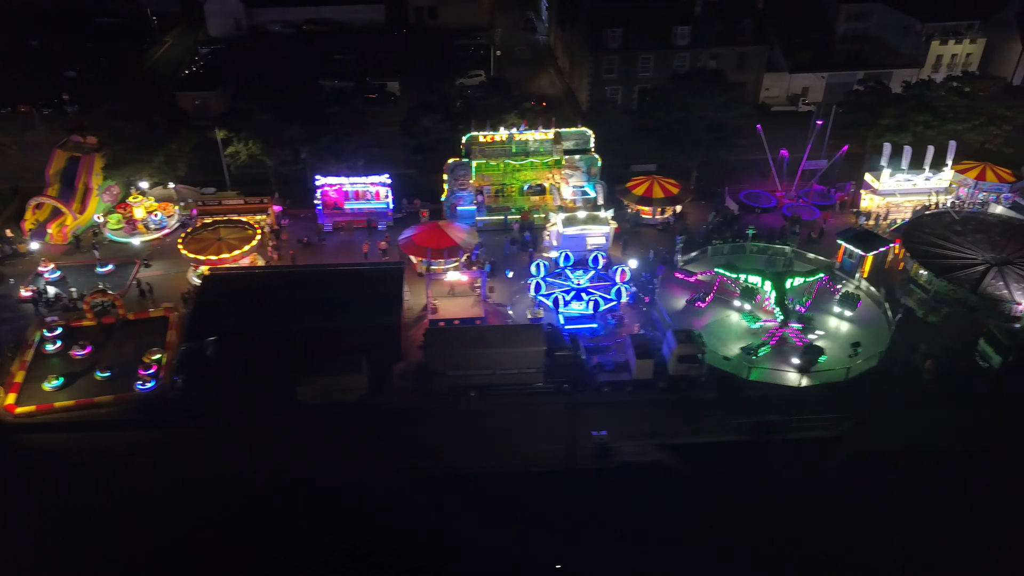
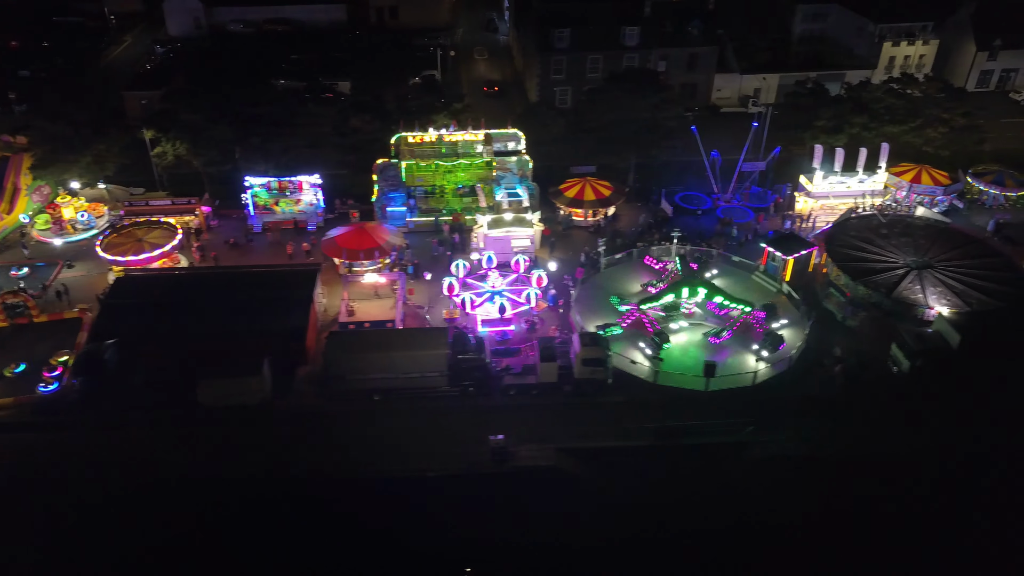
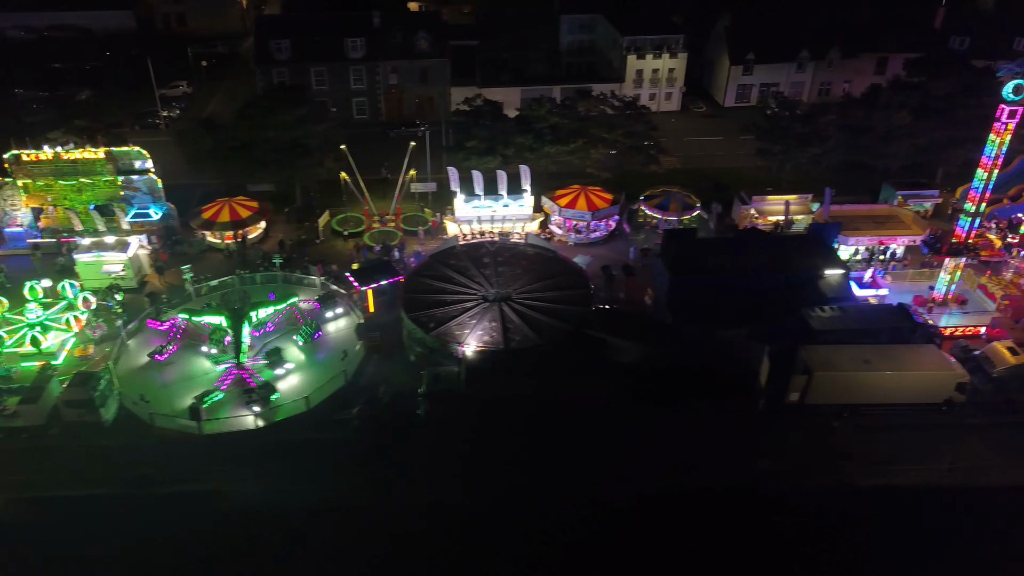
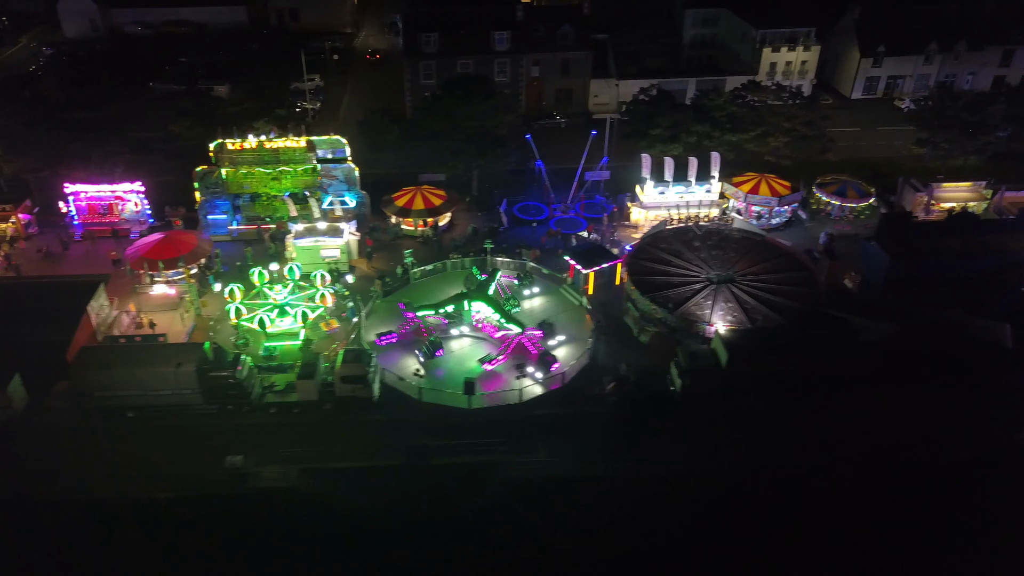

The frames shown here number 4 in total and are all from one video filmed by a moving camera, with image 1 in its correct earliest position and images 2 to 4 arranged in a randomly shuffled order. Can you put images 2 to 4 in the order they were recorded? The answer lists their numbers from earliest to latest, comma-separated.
2, 4, 3
